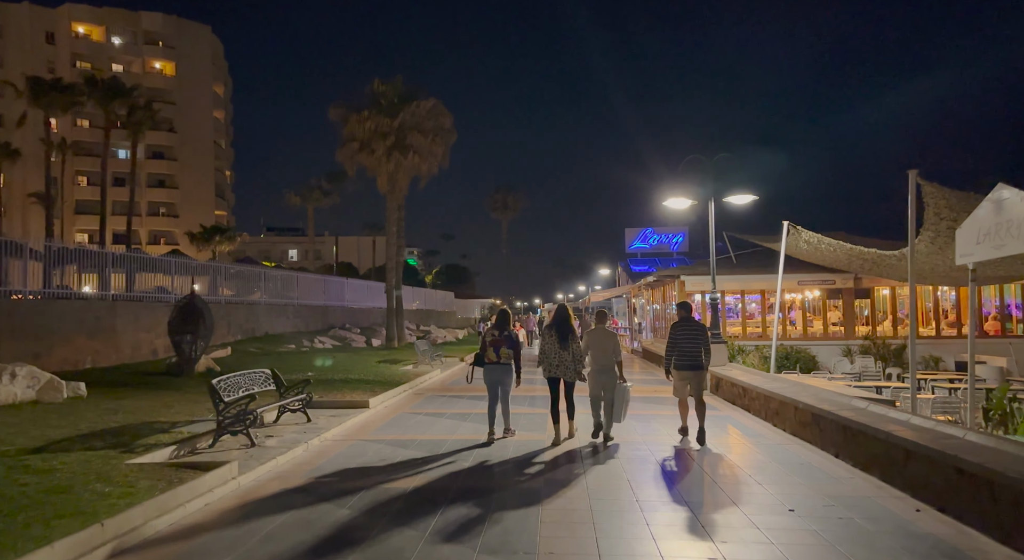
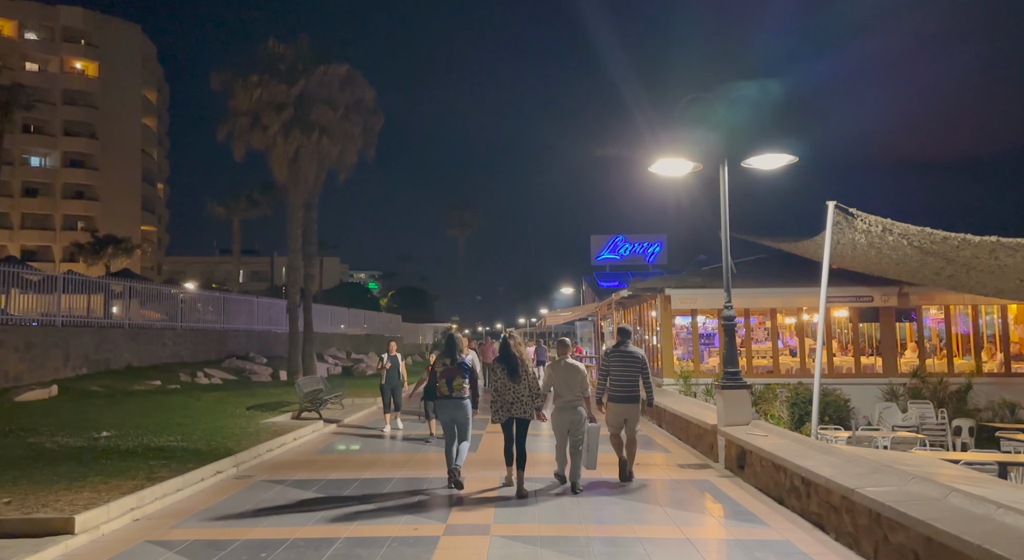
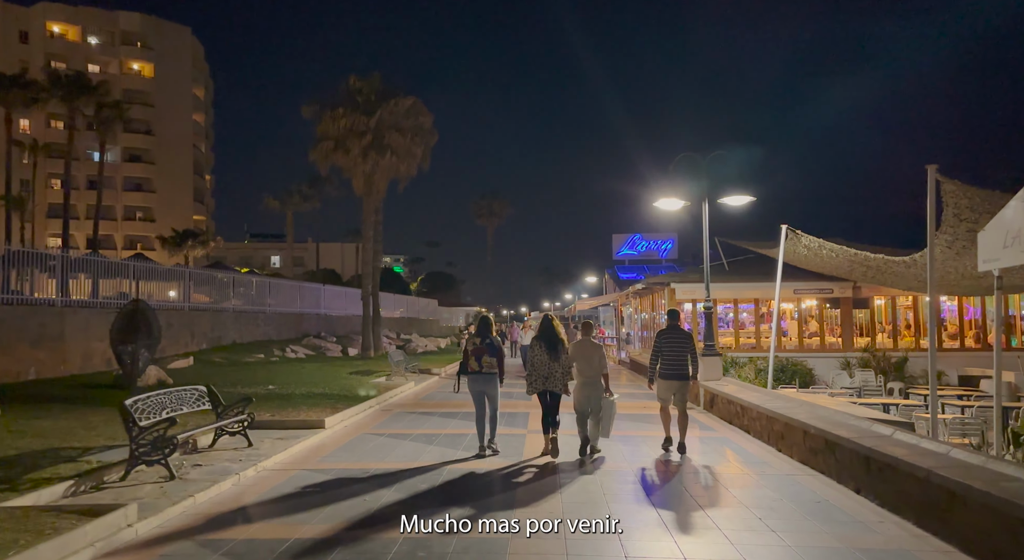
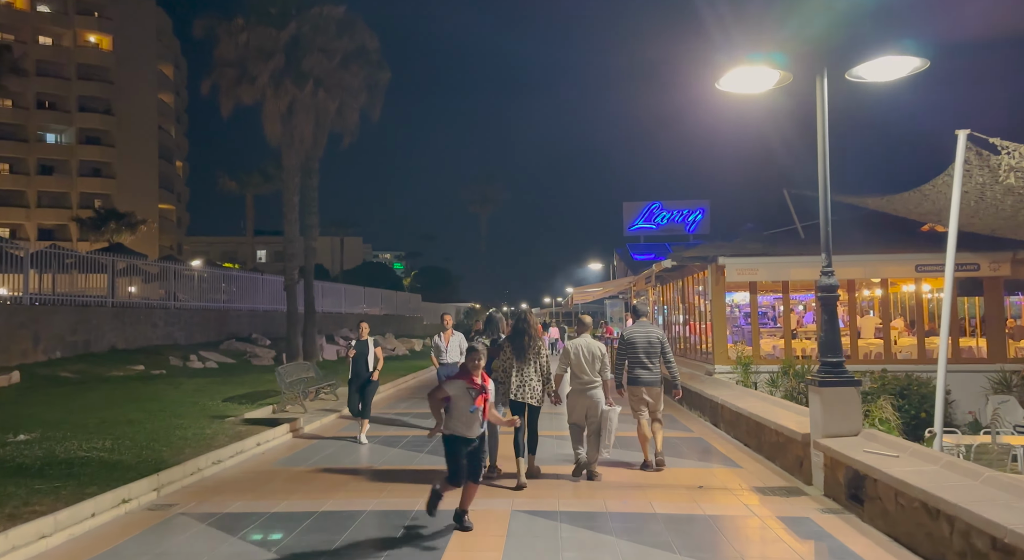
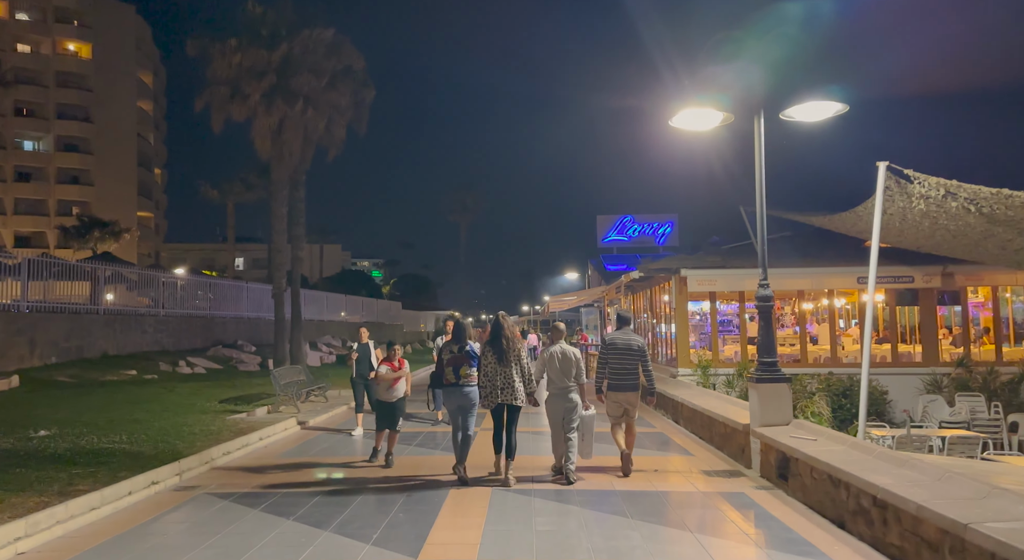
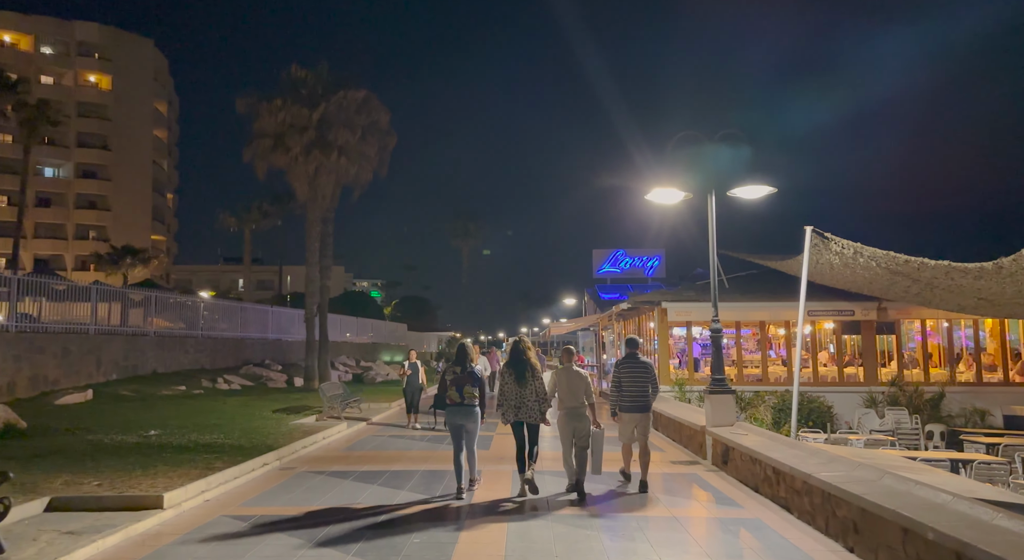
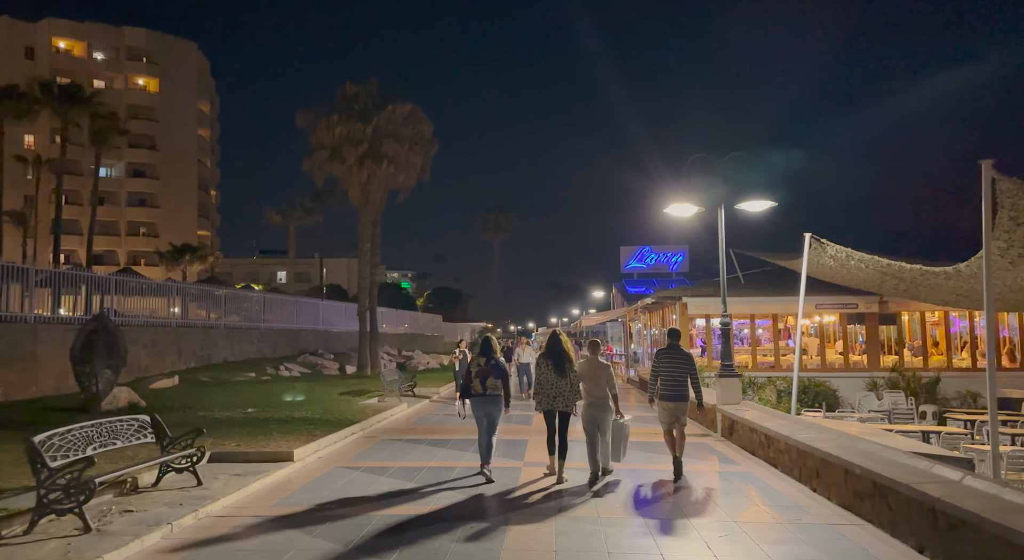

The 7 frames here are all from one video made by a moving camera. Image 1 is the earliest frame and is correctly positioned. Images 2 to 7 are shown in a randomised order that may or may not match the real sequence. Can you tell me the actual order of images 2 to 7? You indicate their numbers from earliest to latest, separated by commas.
3, 7, 6, 2, 5, 4
